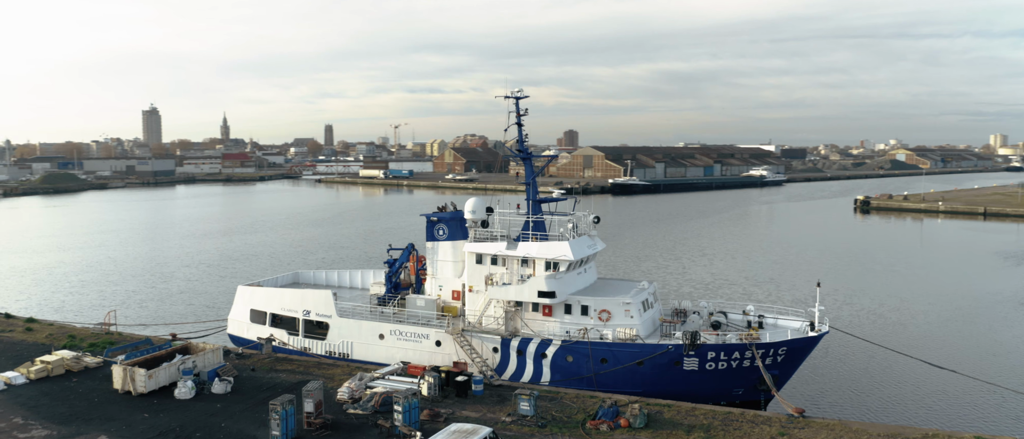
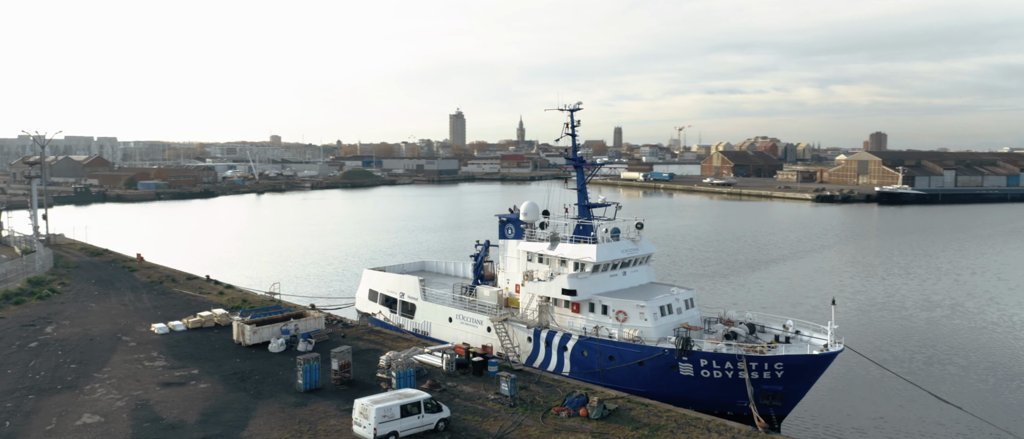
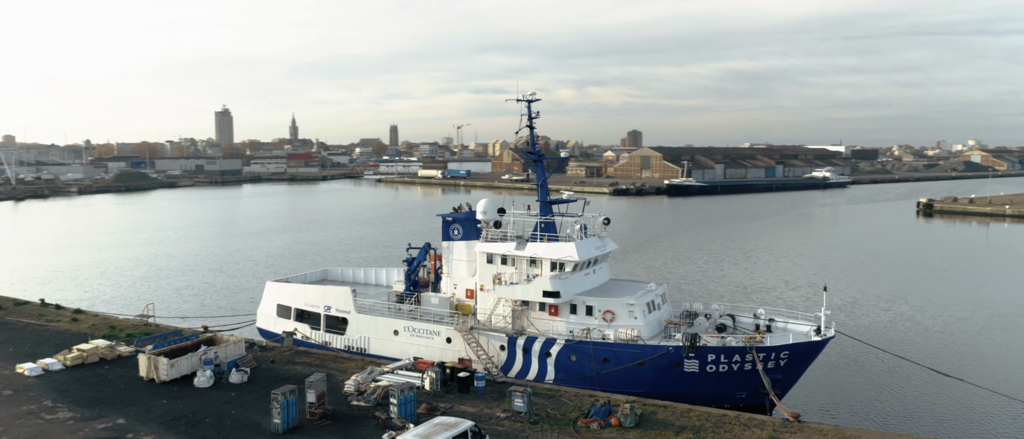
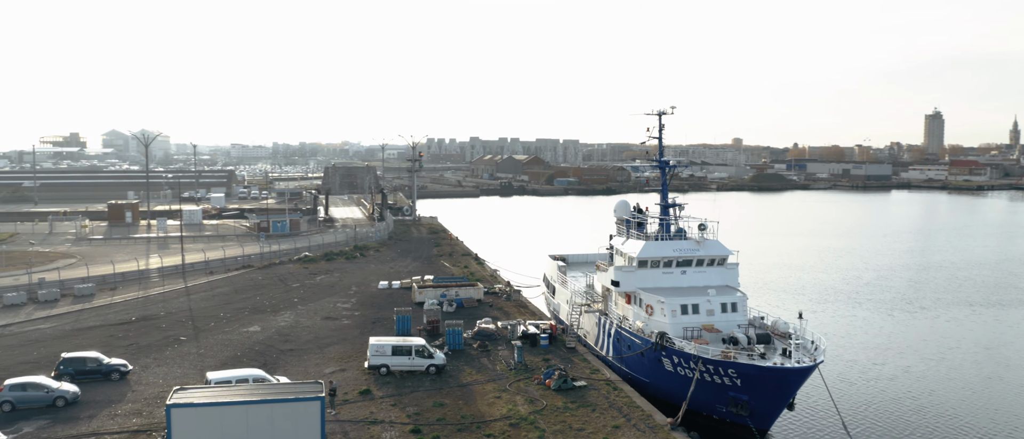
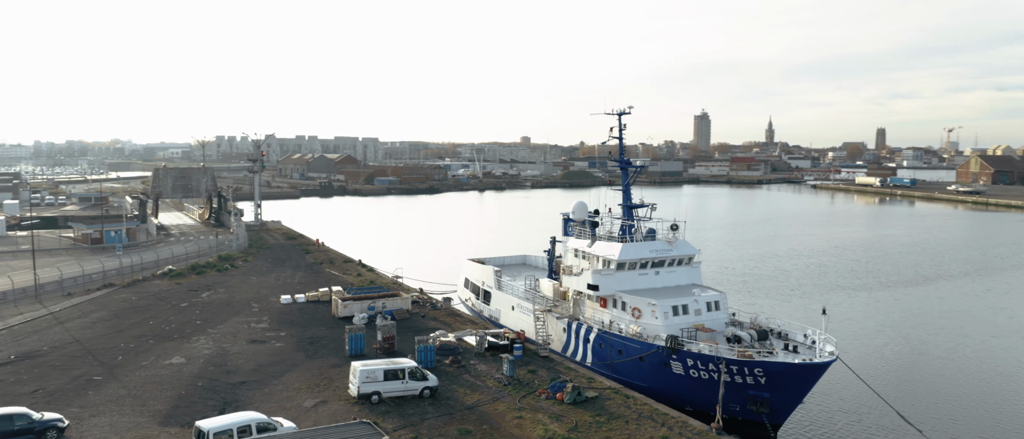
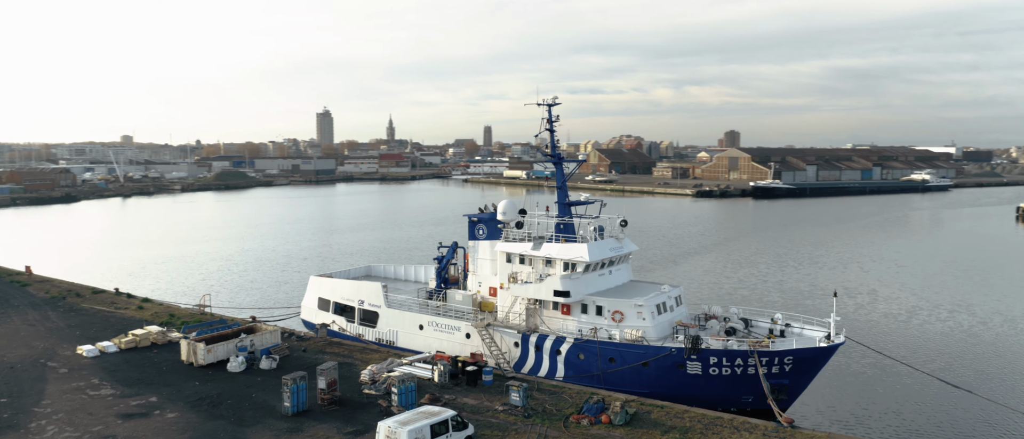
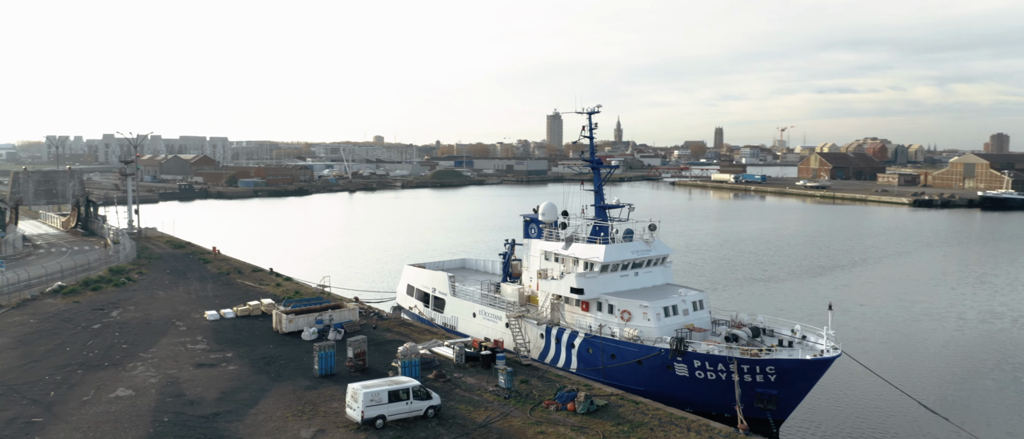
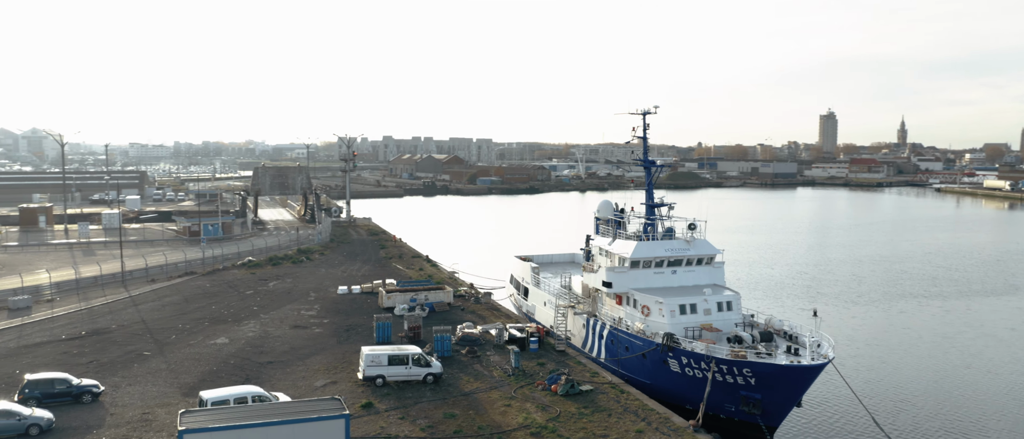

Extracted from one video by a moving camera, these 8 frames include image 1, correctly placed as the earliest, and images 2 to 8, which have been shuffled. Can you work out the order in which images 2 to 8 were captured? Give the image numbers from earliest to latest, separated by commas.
3, 6, 2, 7, 5, 8, 4
